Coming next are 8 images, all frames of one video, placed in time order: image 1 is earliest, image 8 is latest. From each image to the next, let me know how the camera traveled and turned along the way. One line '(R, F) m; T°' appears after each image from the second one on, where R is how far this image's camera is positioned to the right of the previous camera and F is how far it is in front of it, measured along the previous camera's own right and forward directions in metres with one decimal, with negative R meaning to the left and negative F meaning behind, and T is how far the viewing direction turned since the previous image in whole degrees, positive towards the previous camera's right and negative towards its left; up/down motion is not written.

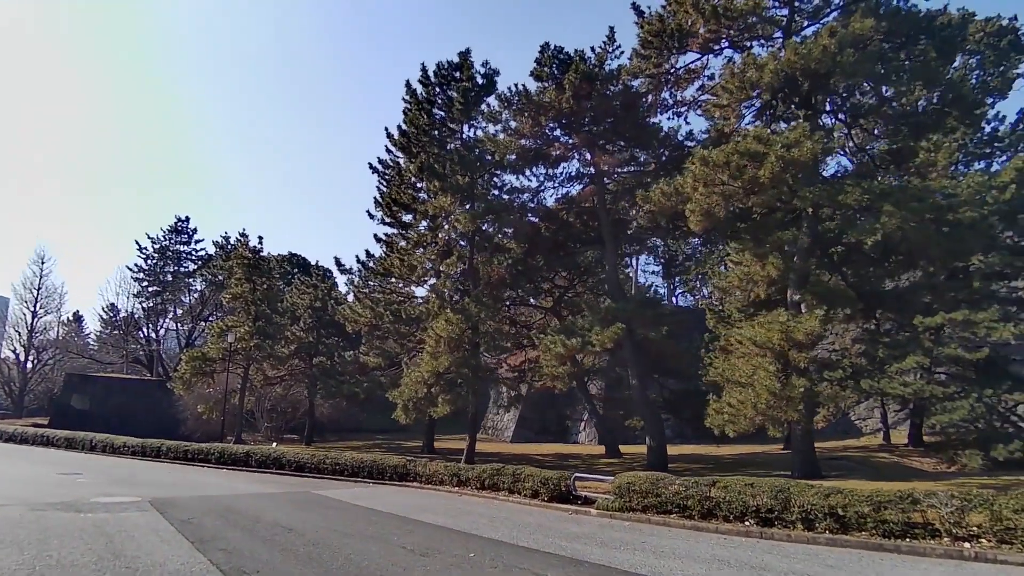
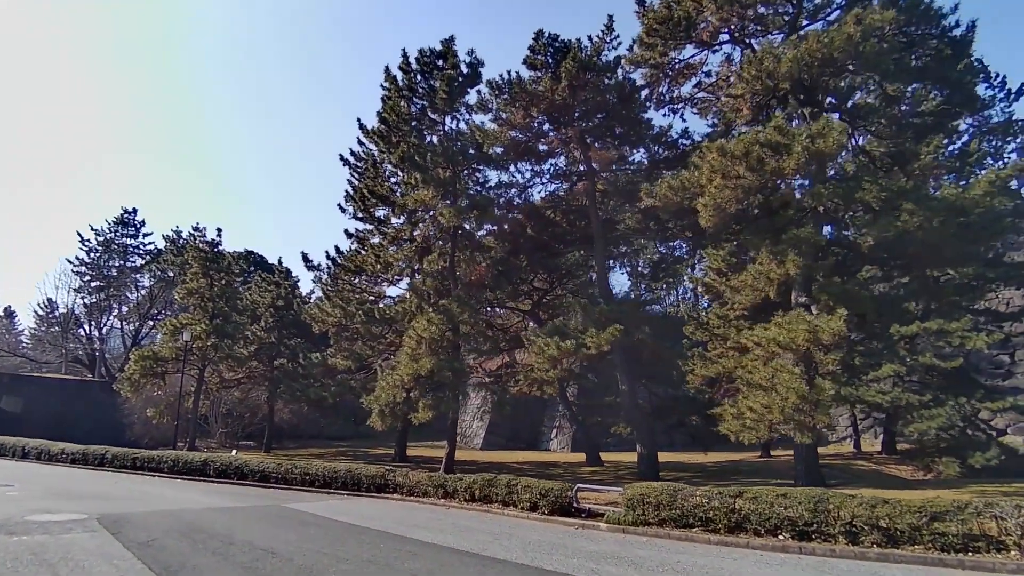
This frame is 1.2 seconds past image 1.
(-0.9, +1.1) m; +4°
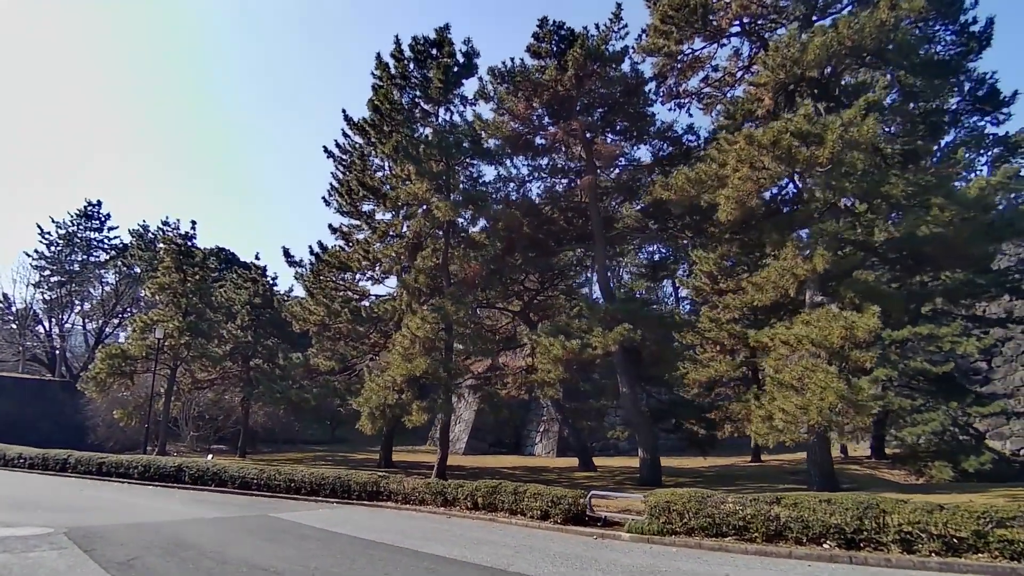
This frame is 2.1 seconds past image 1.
(-0.8, +0.8) m; +3°
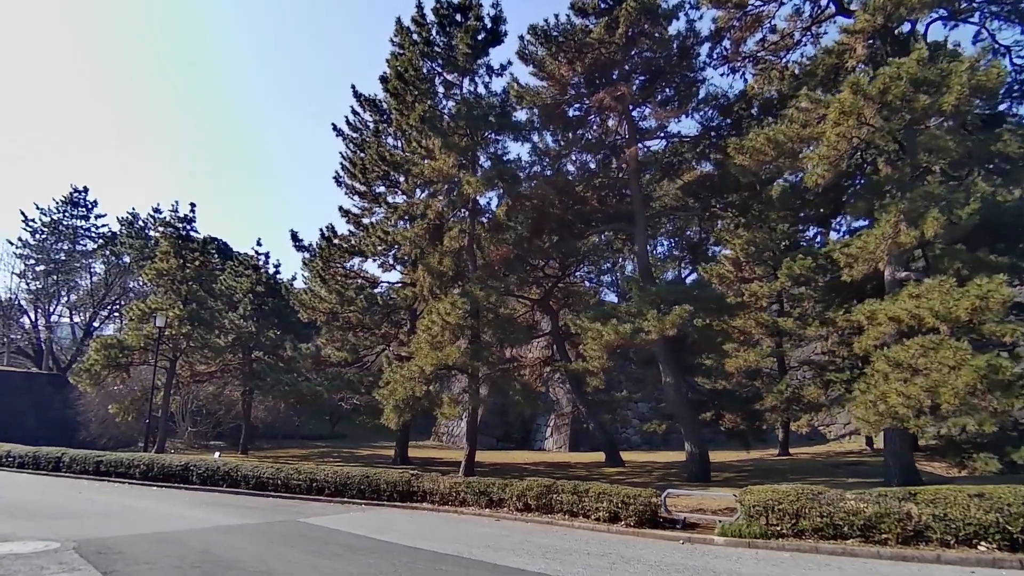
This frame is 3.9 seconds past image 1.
(-1.5, +1.5) m; +1°
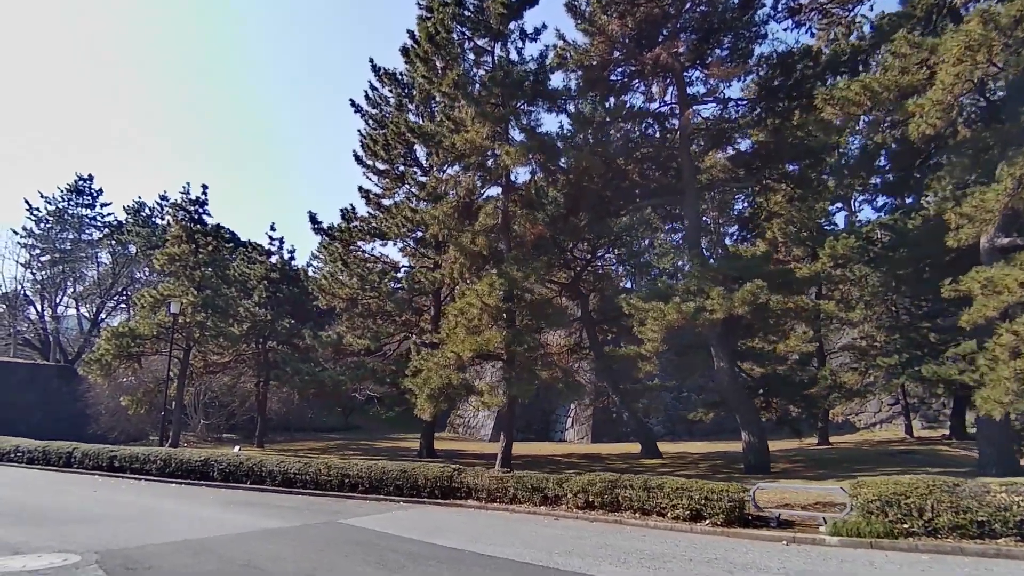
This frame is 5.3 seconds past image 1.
(-1.1, +1.3) m; 0°
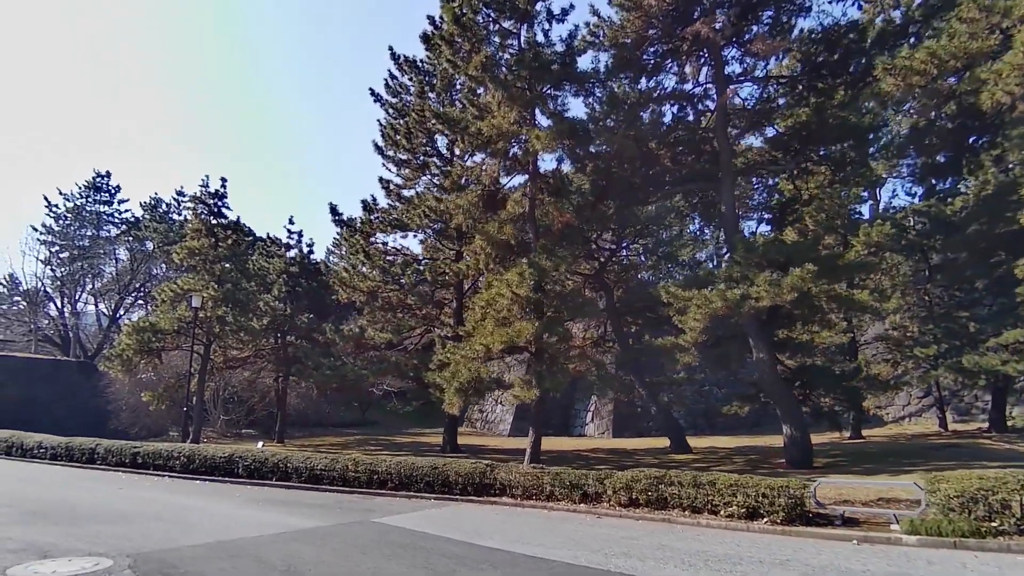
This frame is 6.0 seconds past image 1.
(-0.5, +0.5) m; -1°
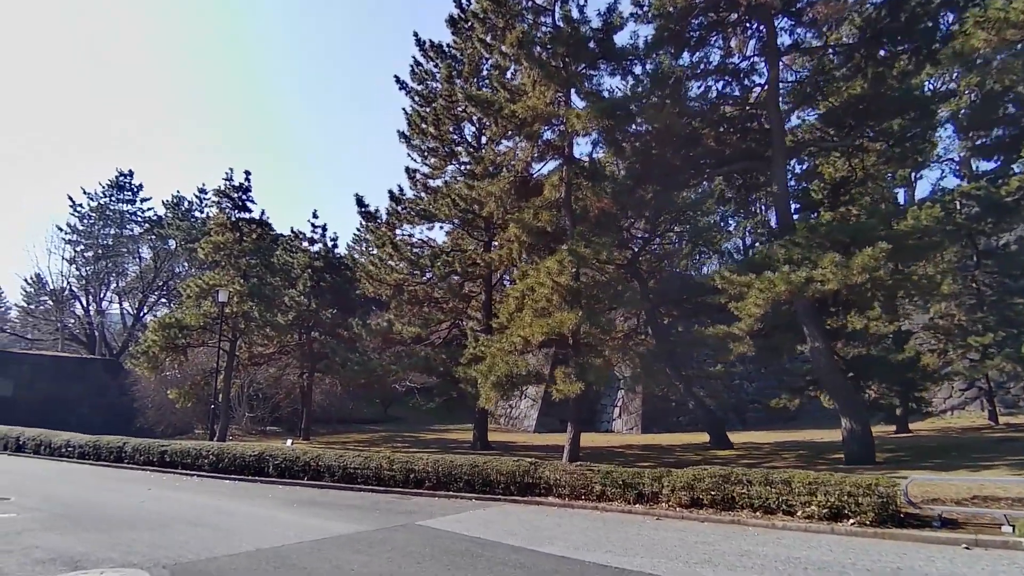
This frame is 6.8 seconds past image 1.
(-0.6, +0.7) m; -2°
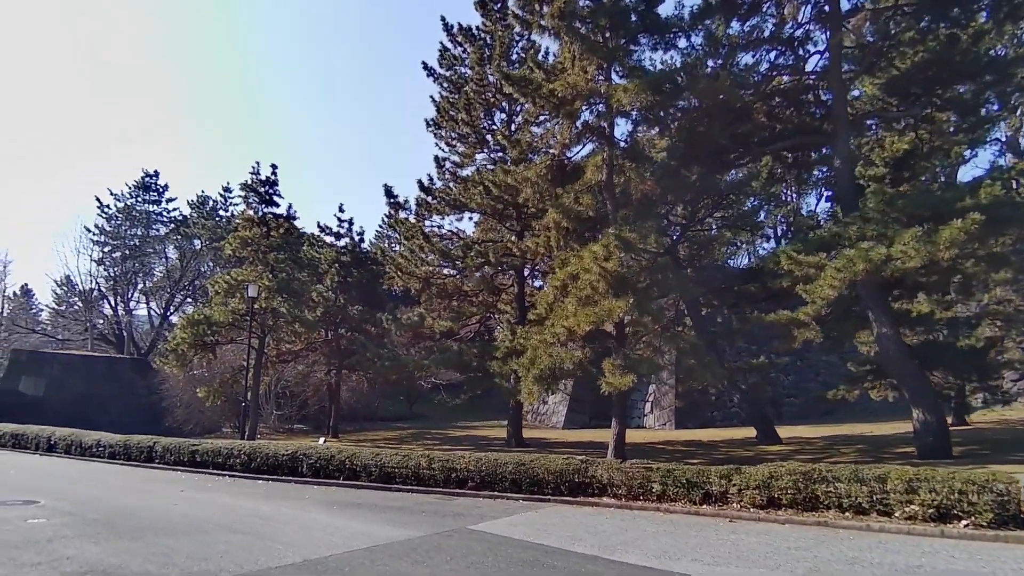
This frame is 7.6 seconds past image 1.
(-0.6, +0.8) m; -2°
